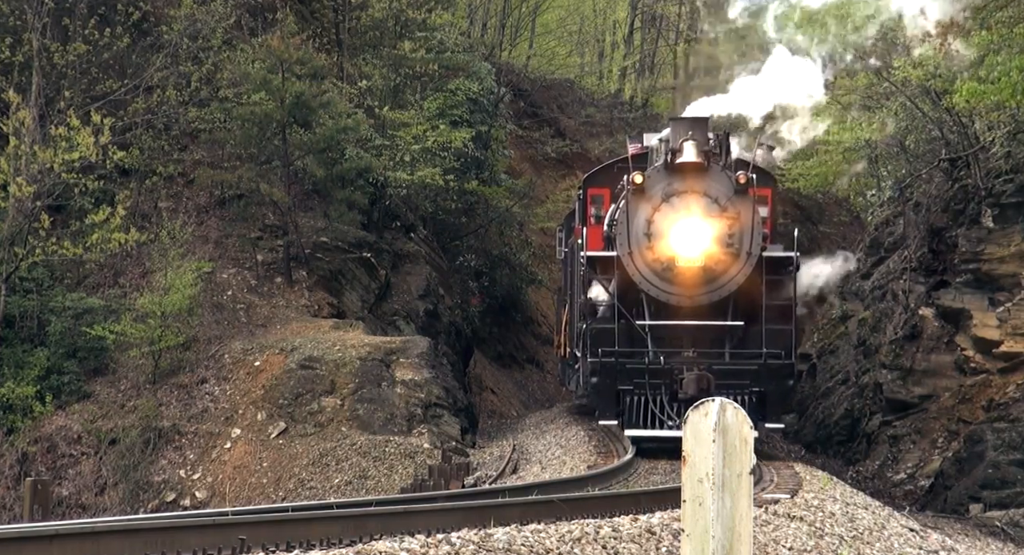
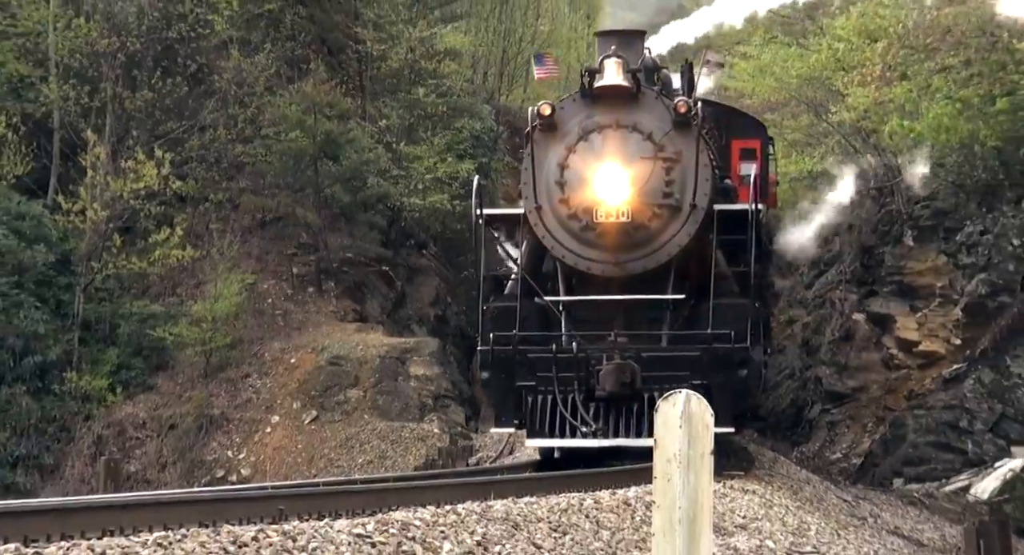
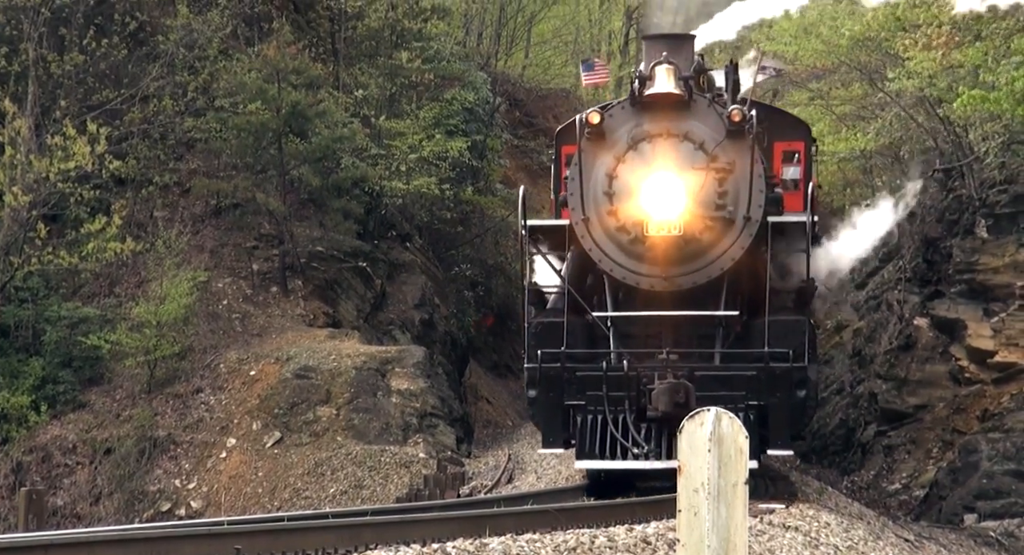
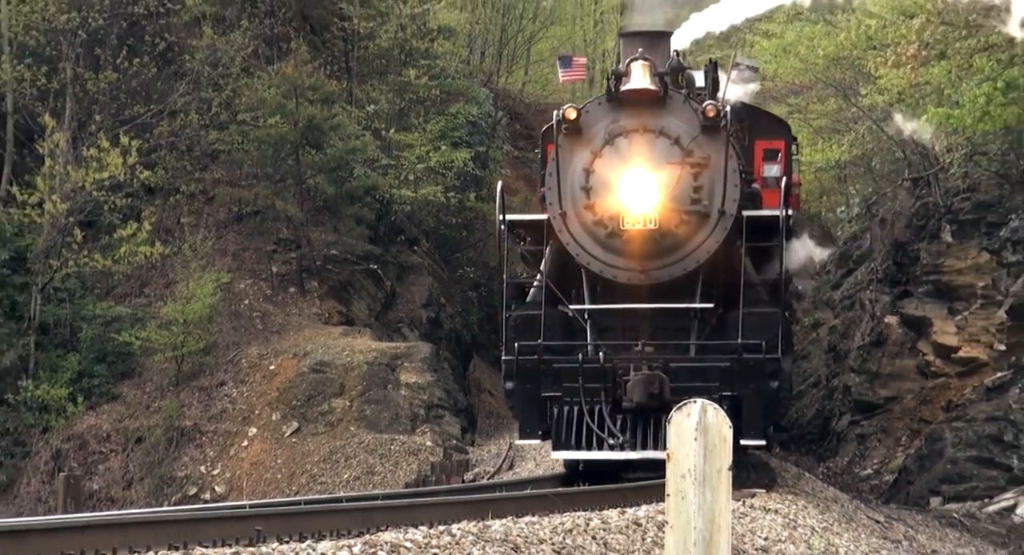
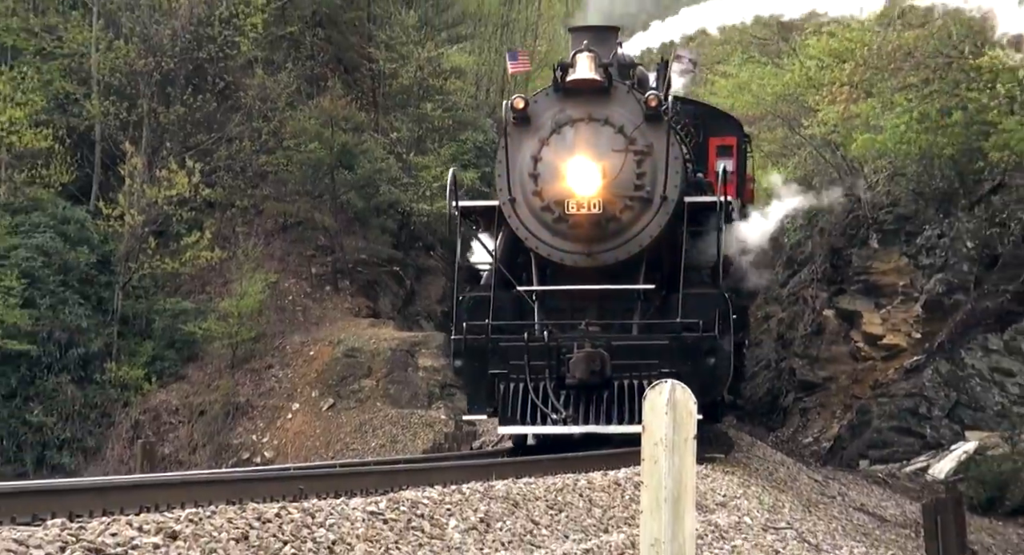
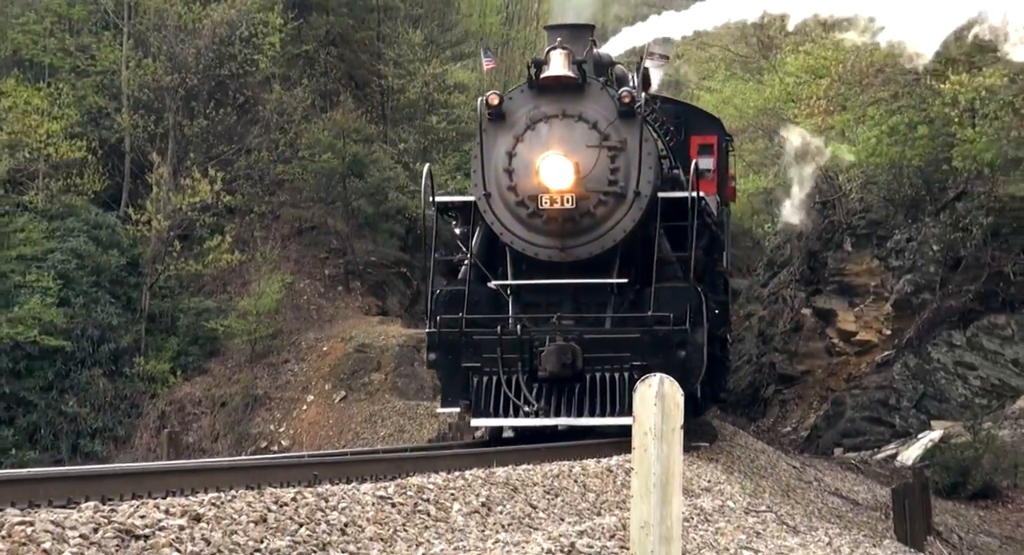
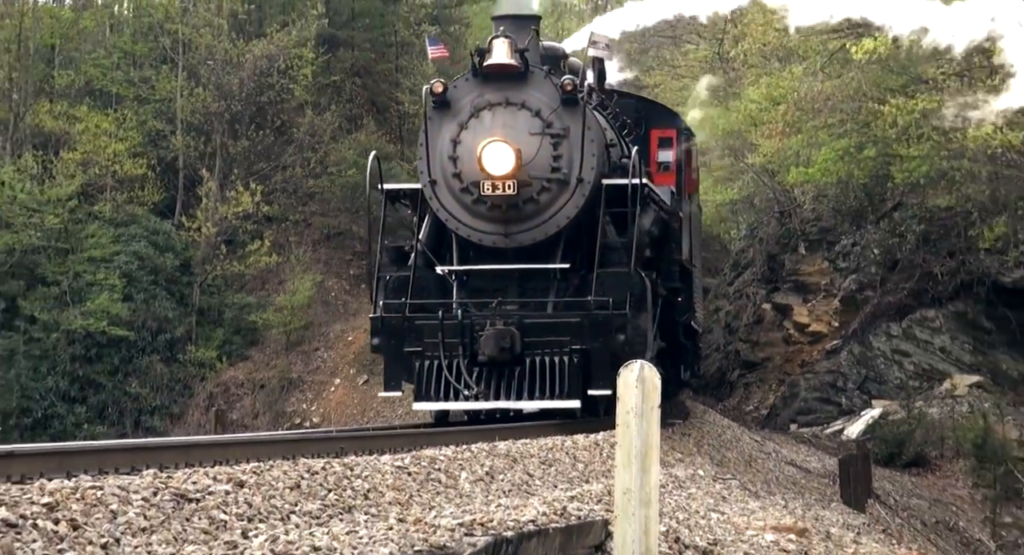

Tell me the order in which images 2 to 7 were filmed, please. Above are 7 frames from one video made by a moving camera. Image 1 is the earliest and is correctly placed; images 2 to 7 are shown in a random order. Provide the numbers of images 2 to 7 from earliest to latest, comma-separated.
3, 4, 2, 5, 6, 7
